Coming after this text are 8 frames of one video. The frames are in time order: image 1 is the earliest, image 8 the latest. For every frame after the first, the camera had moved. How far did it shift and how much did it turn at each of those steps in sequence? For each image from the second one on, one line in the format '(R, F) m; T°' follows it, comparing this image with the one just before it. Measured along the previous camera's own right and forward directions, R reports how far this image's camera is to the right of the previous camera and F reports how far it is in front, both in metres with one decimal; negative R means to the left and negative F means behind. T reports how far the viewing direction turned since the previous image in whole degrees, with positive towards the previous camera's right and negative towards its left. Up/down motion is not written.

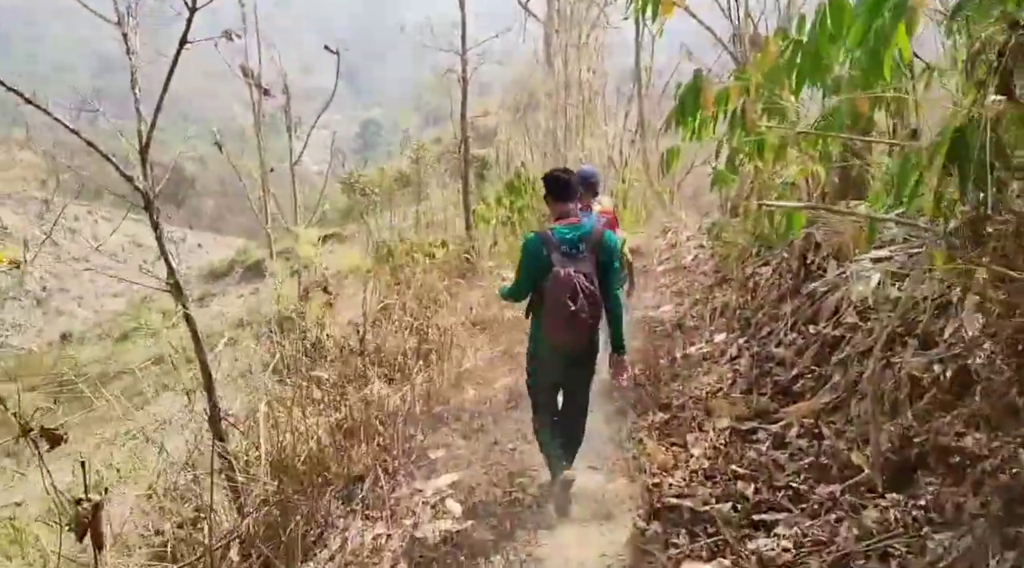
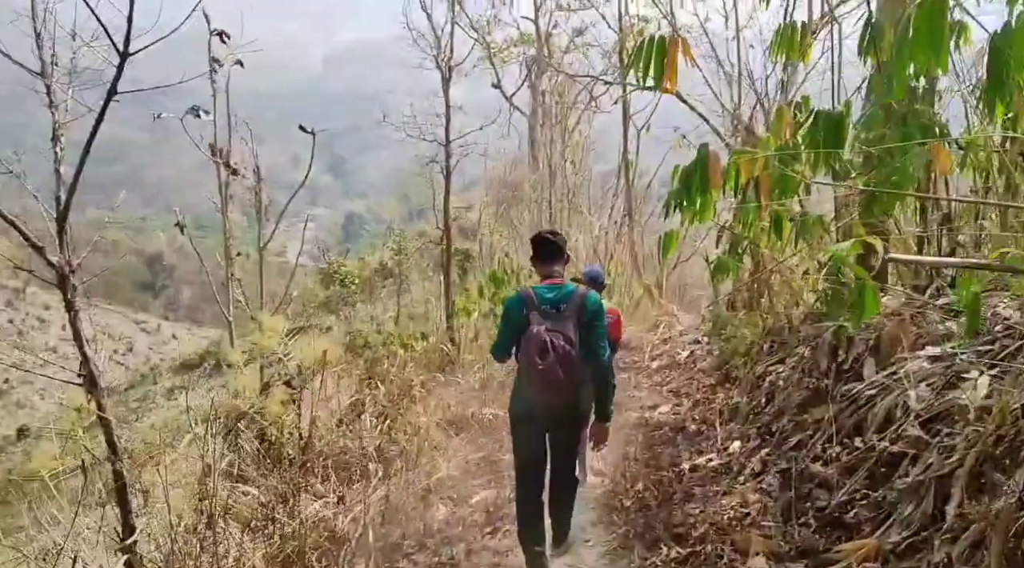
(0.0, +0.4) m; +1°
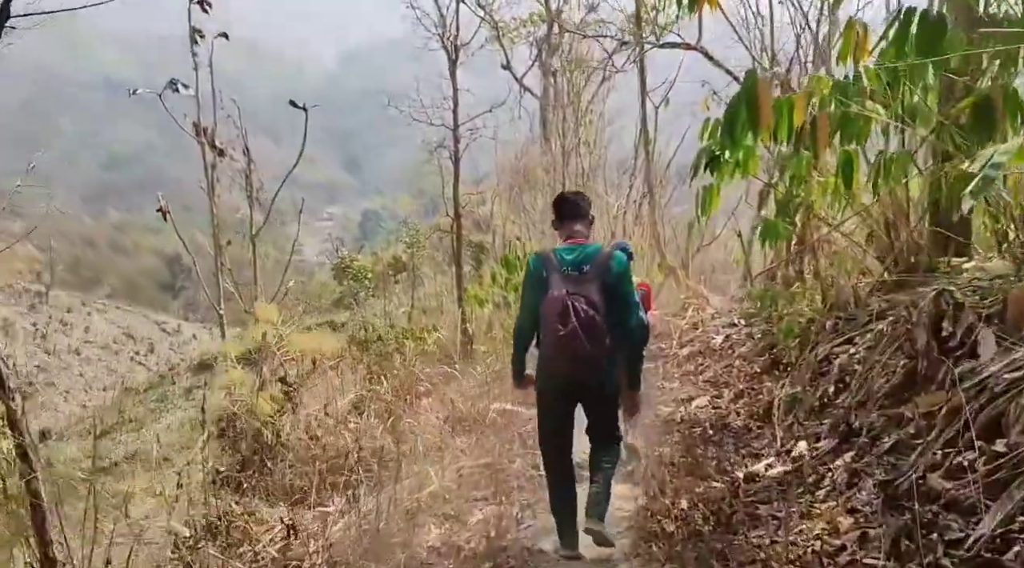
(0.0, +0.5) m; -1°
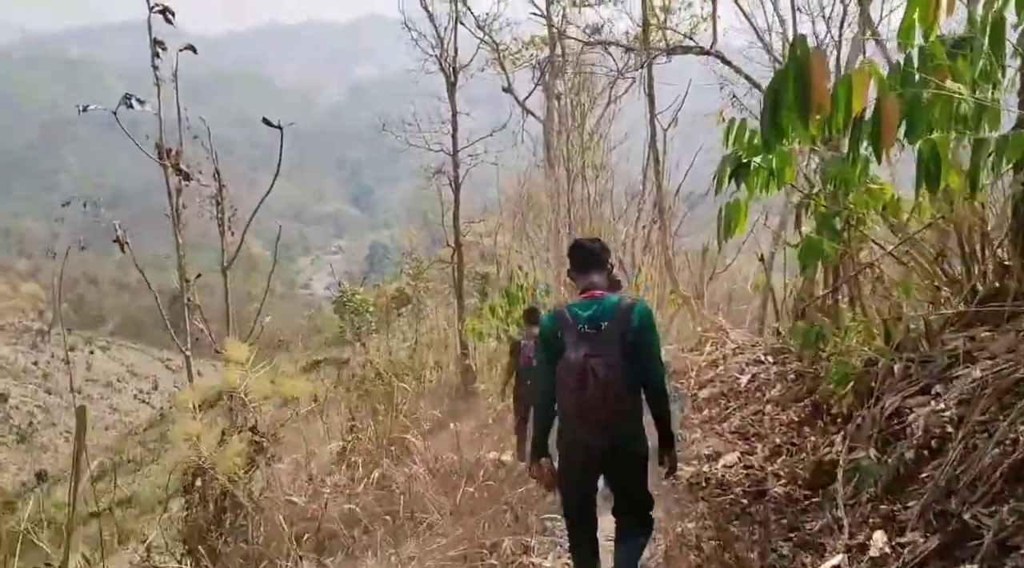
(+0.1, +0.6) m; -1°
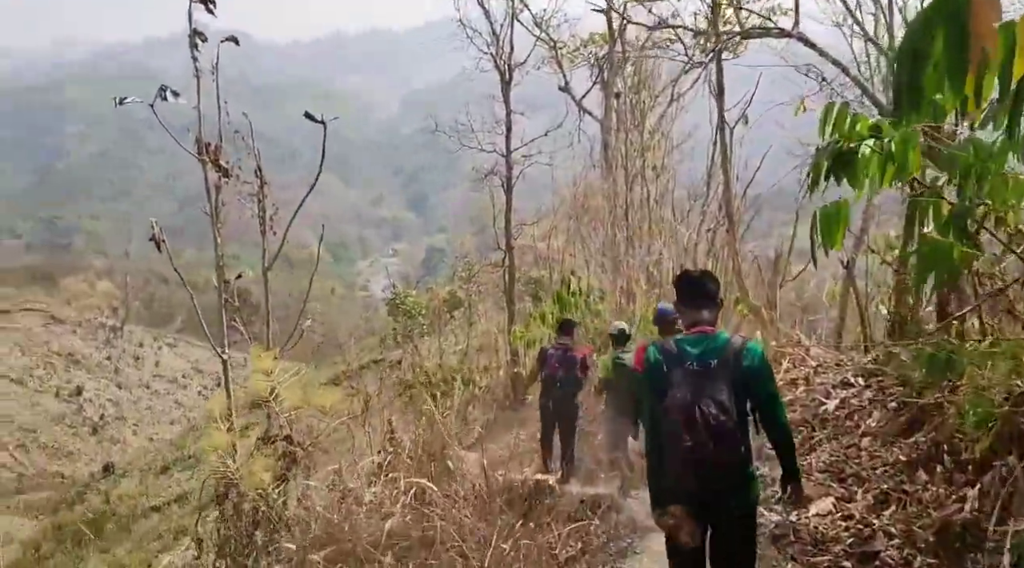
(0.0, +0.4) m; -4°
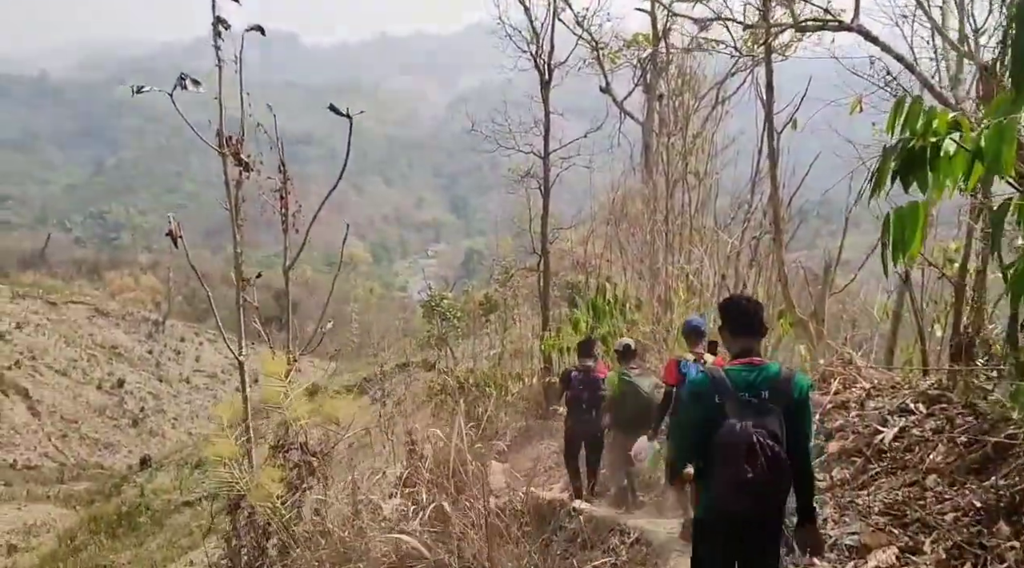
(0.0, +0.3) m; -2°
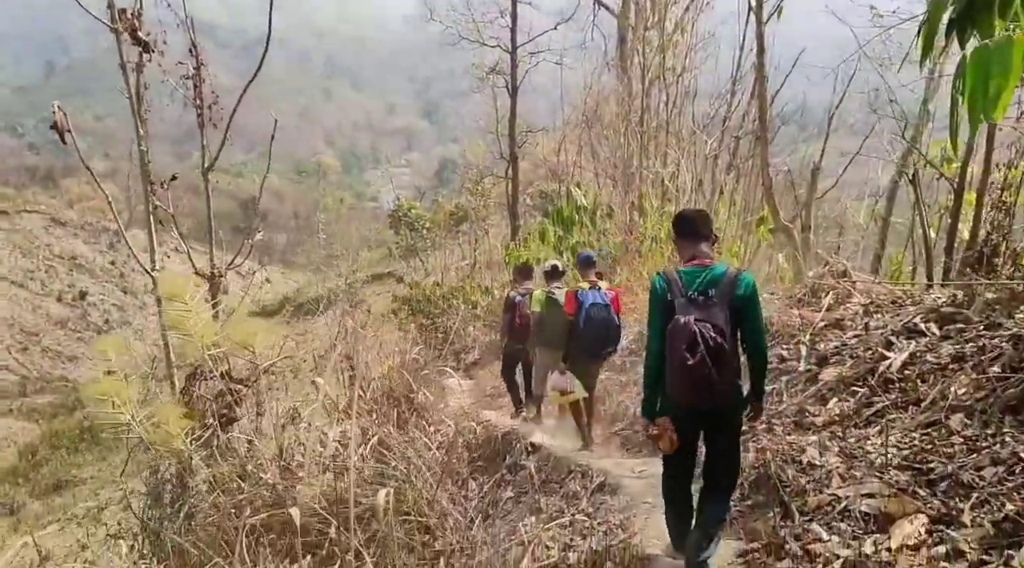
(+0.1, +0.6) m; +2°
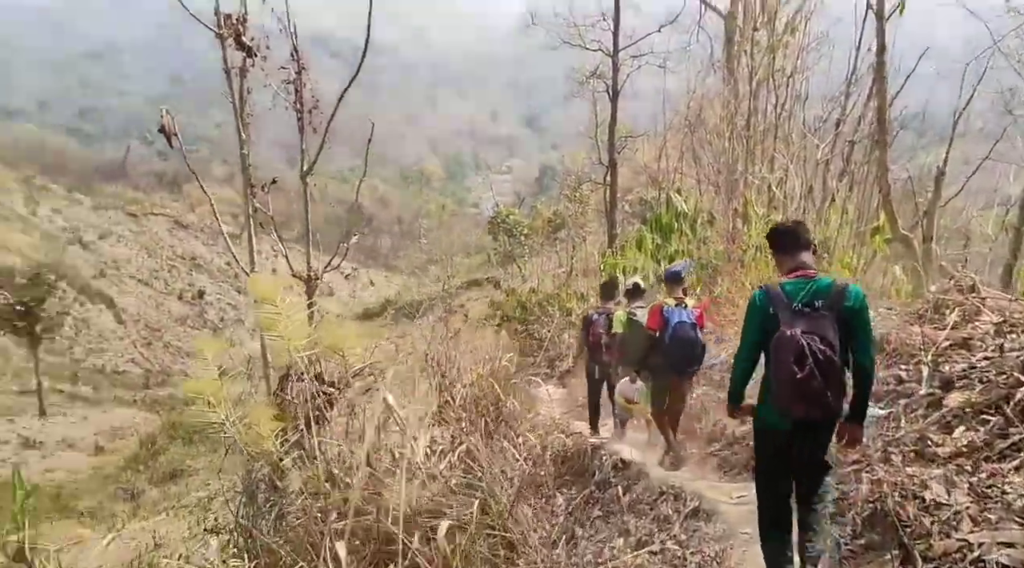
(0.0, +0.1) m; -6°
